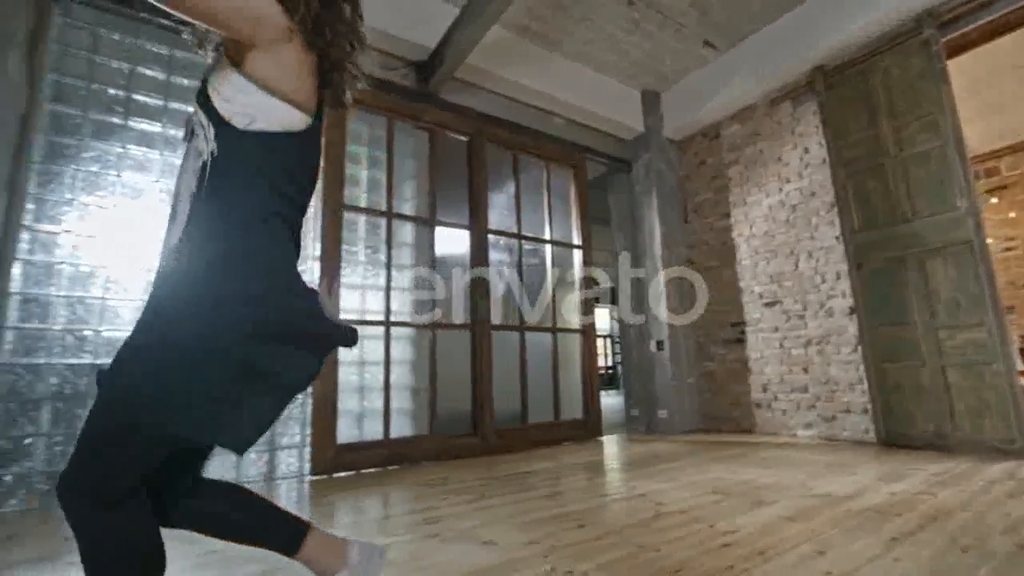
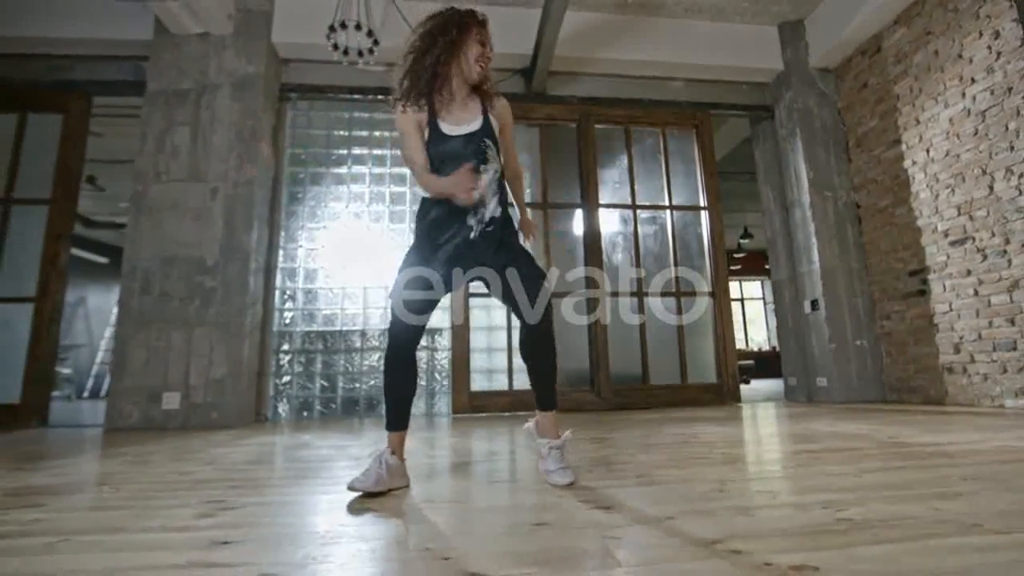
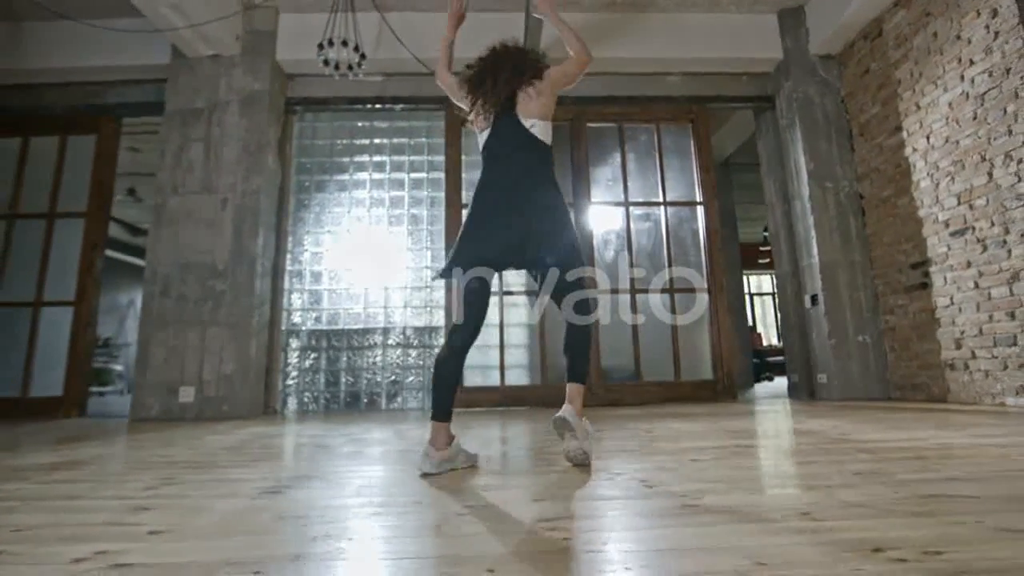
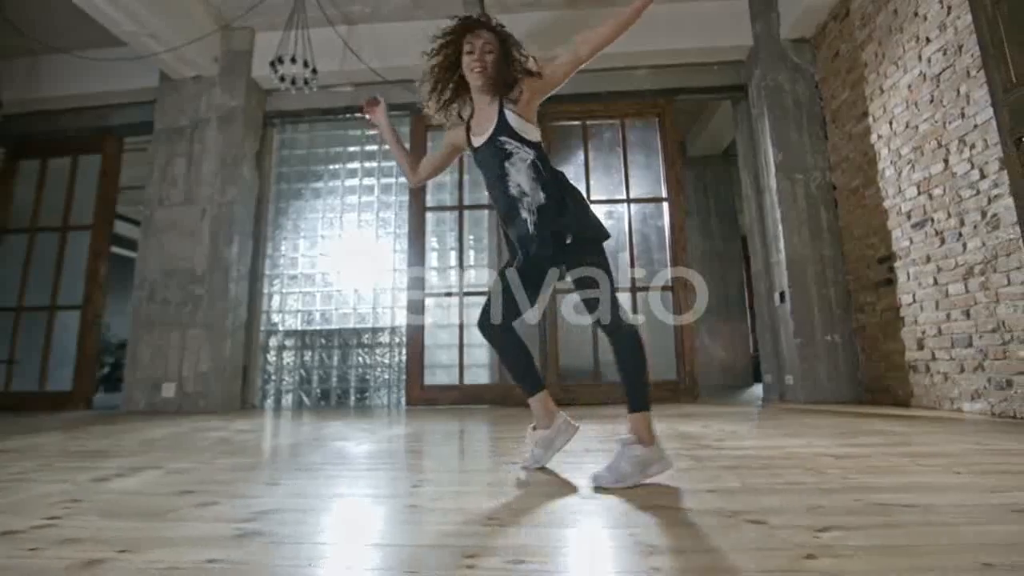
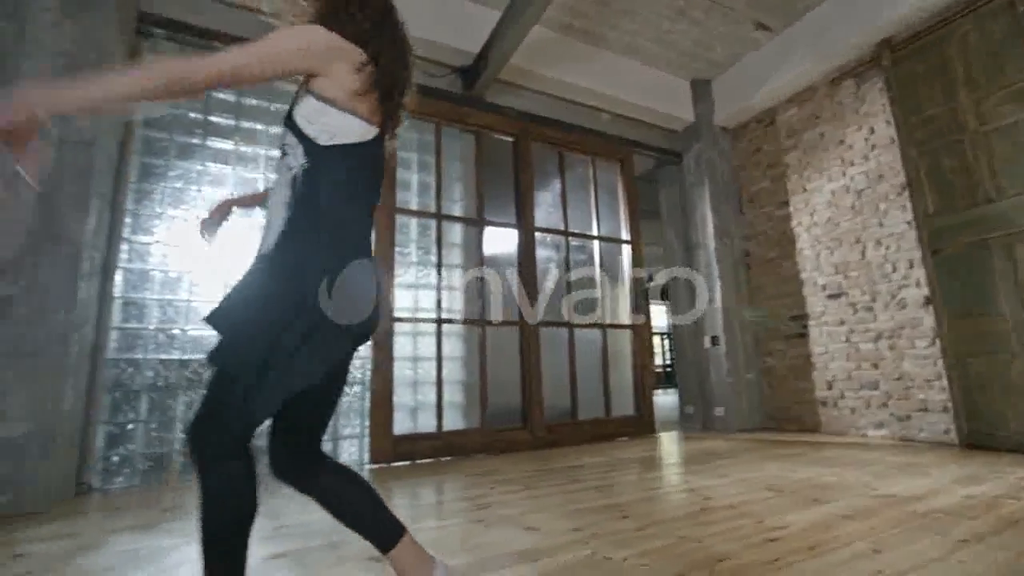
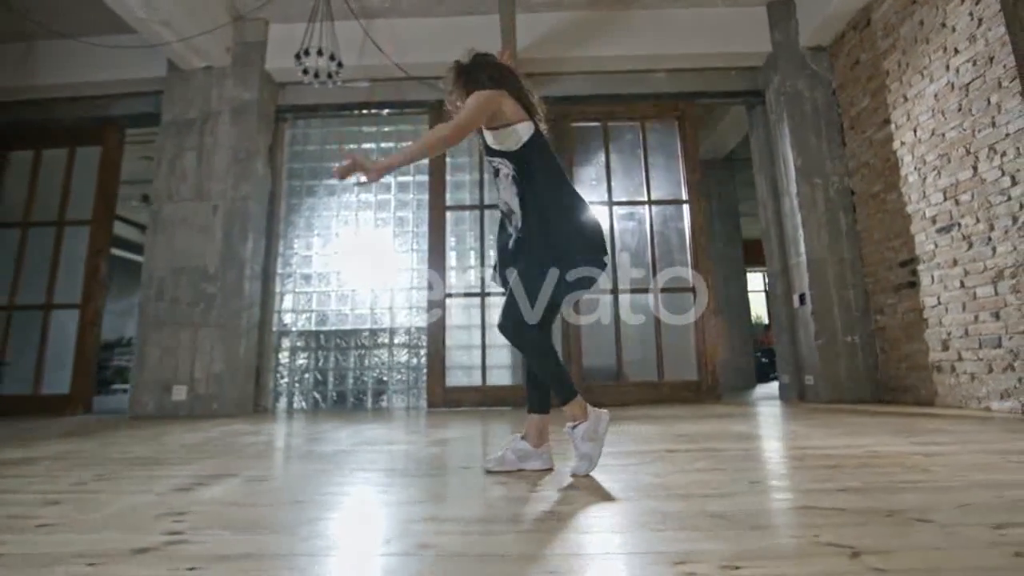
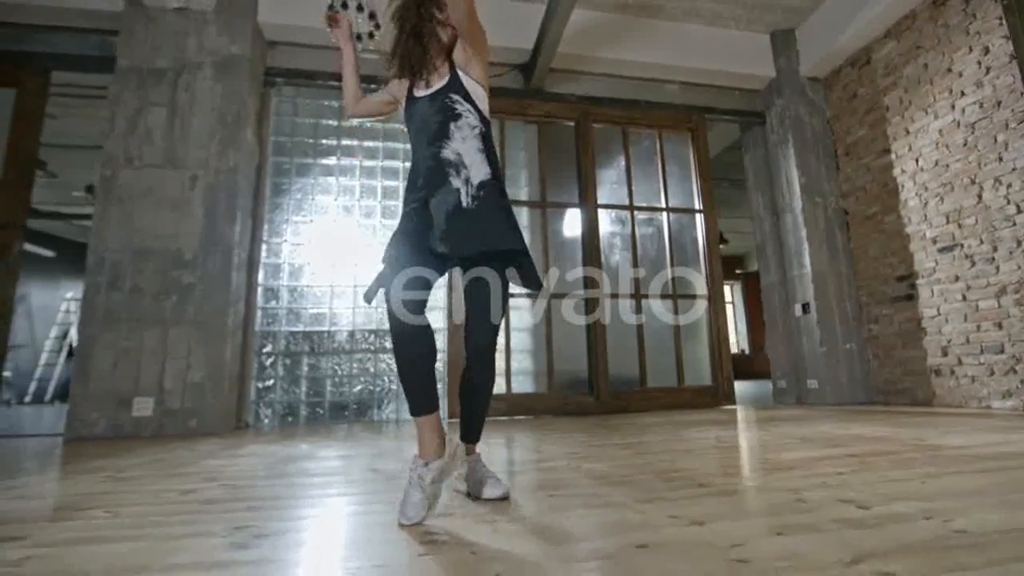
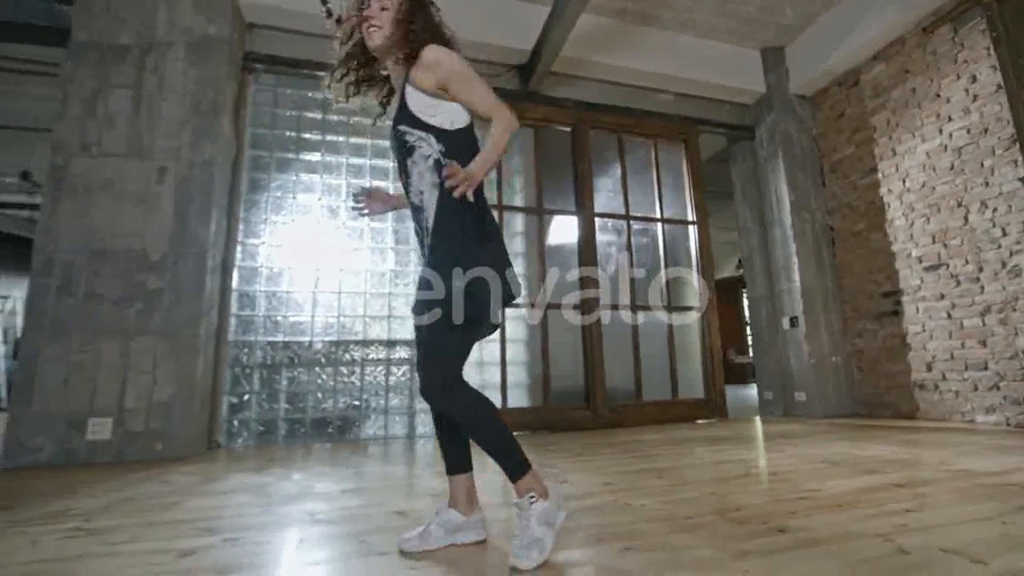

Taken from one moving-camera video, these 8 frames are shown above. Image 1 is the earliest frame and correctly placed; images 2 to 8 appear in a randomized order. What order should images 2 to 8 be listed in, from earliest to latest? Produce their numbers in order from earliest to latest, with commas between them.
5, 8, 7, 2, 3, 6, 4
